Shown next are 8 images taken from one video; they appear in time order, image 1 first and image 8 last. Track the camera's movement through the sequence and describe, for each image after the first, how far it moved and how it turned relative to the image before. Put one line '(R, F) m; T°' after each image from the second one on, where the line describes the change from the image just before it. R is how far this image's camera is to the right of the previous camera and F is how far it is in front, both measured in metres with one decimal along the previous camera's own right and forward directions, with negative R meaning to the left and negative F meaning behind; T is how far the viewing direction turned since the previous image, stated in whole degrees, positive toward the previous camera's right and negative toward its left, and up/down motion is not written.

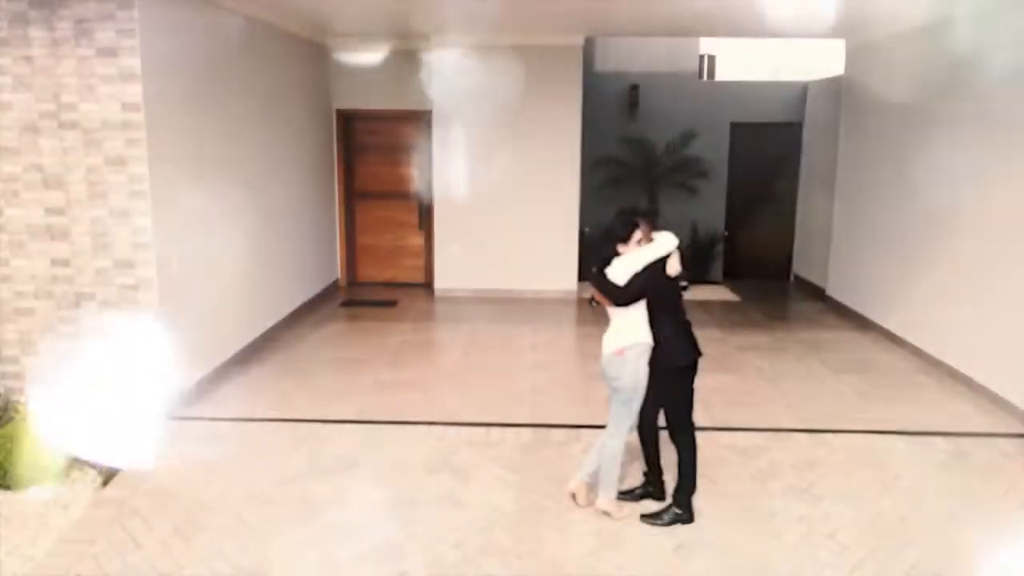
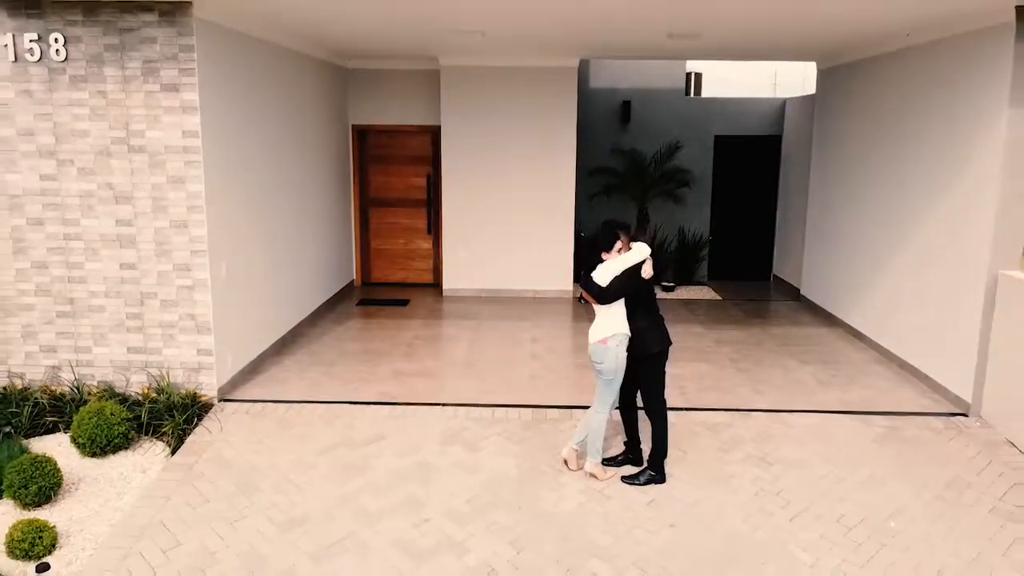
(0.0, -0.7) m; 0°
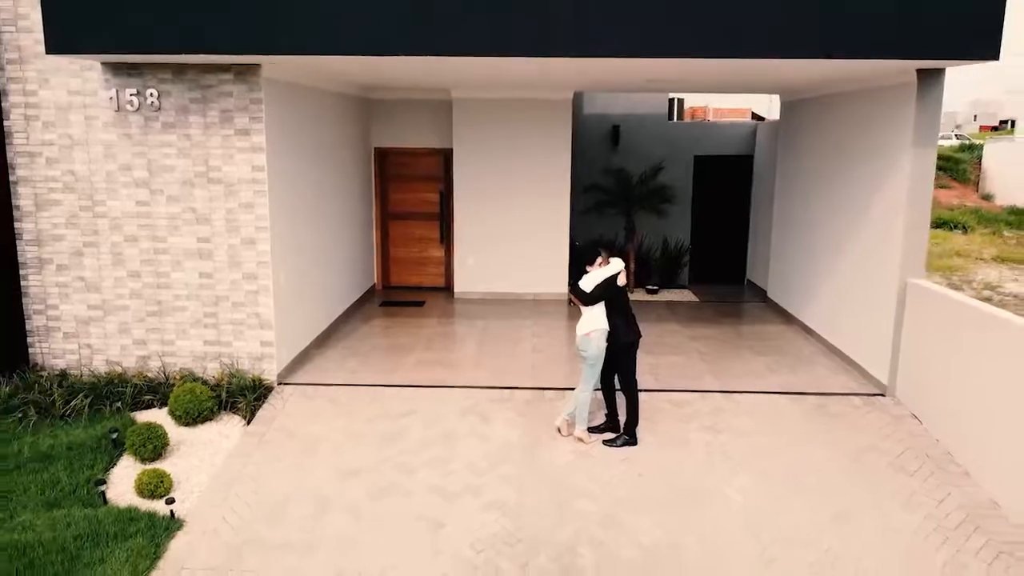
(0.0, -1.2) m; 0°
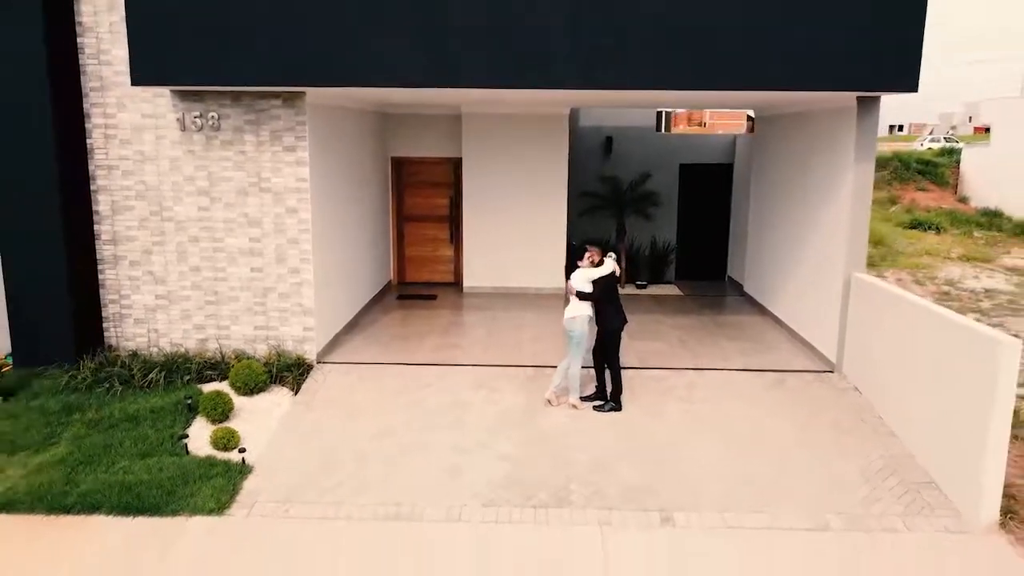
(0.0, -1.1) m; 0°
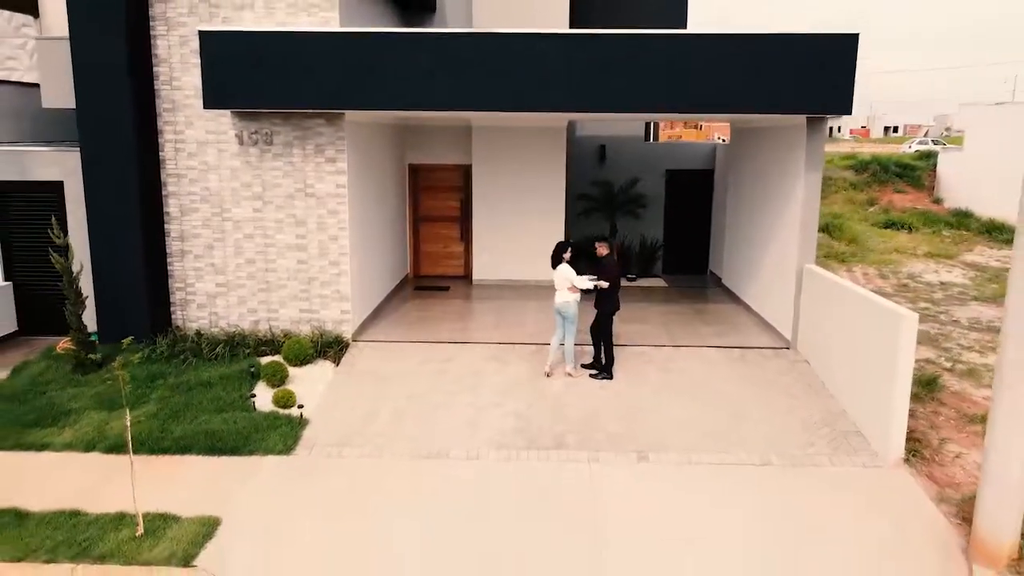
(-0.1, -1.4) m; 0°
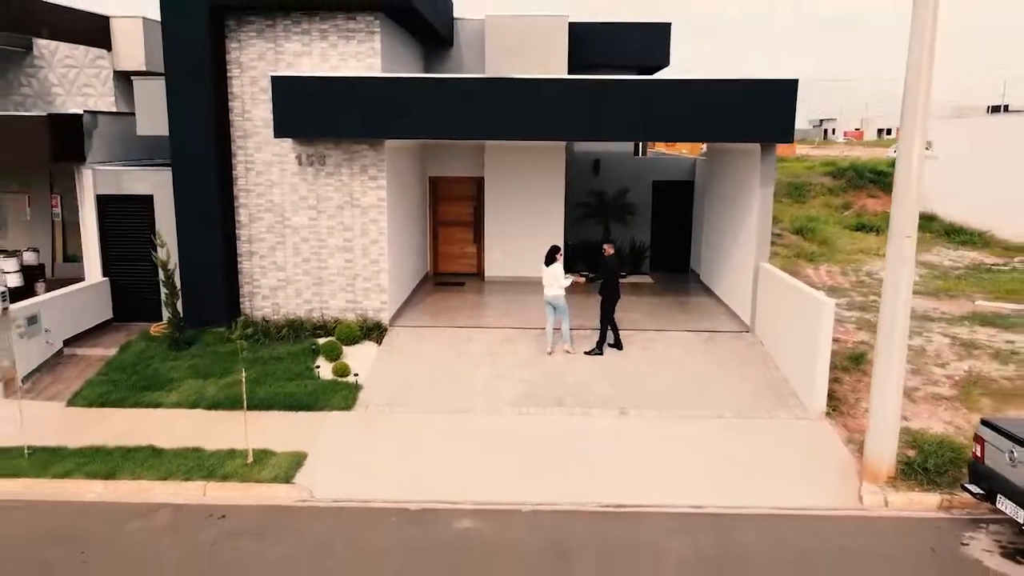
(-0.1, -1.9) m; 0°
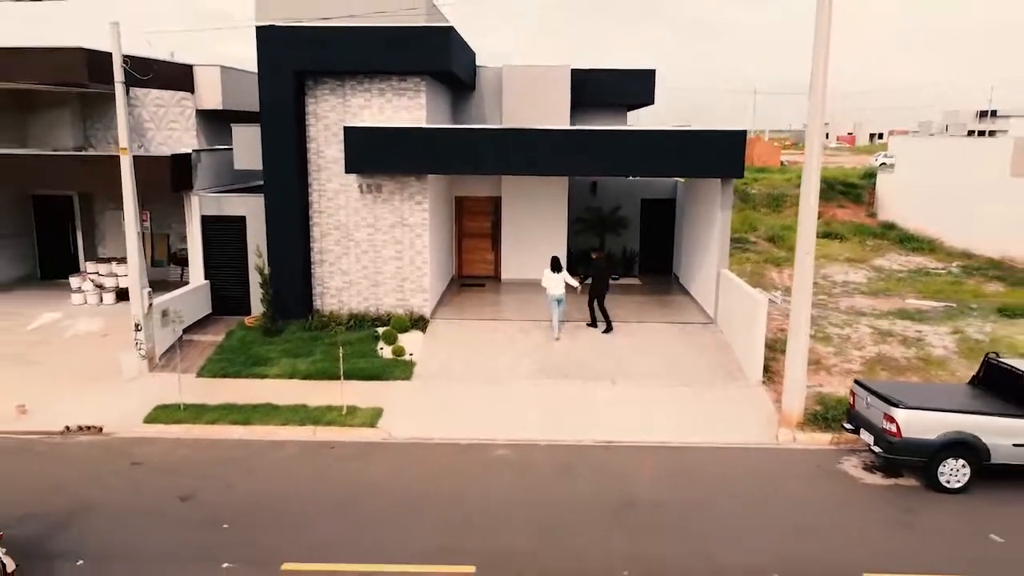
(-0.2, -2.9) m; 0°
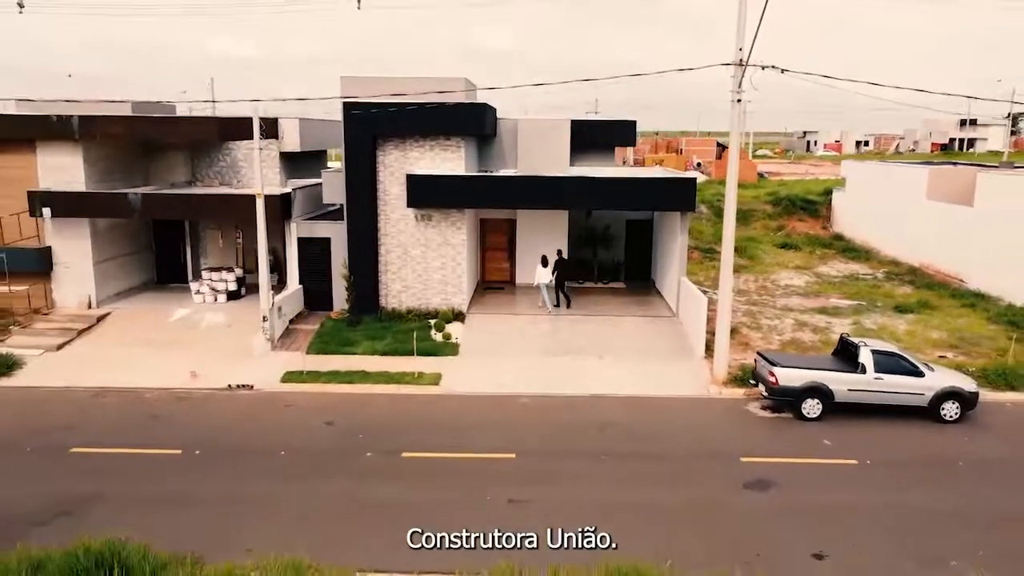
(-0.3, -4.8) m; 0°
